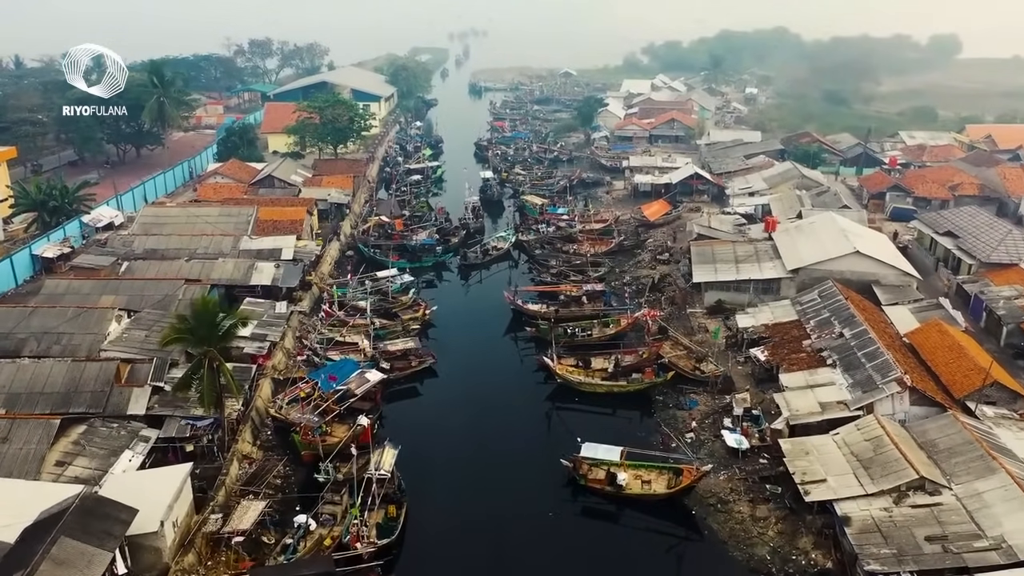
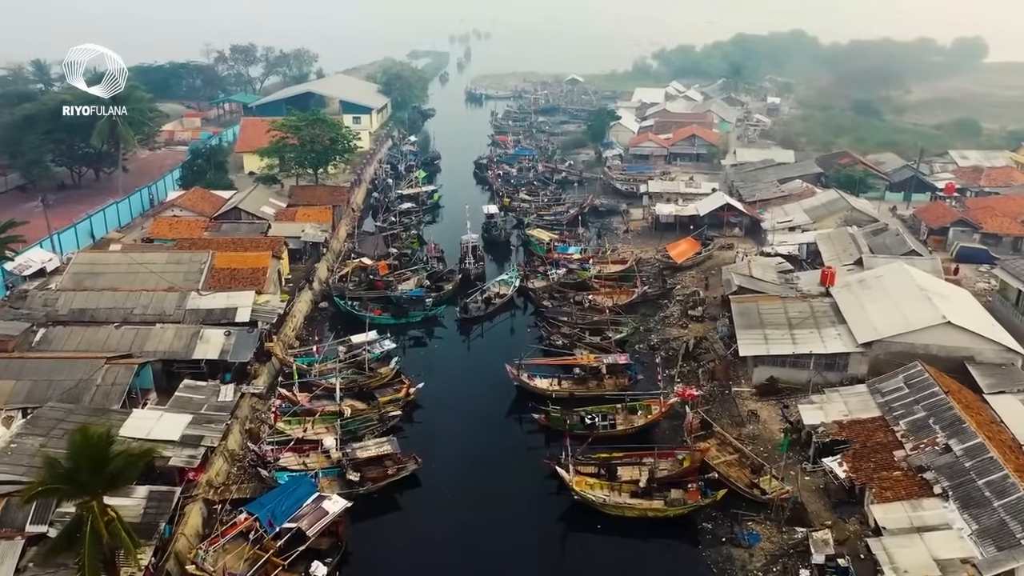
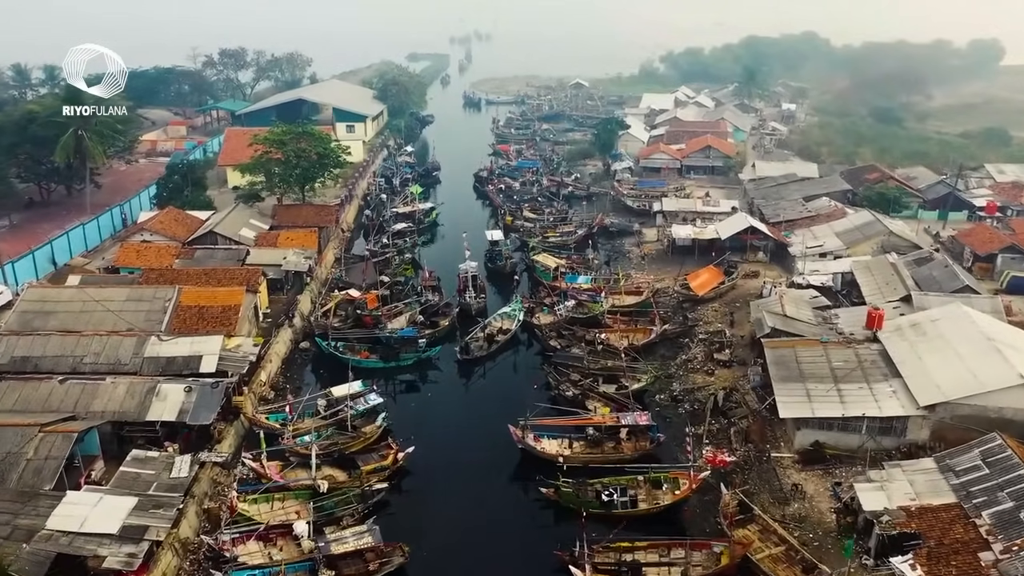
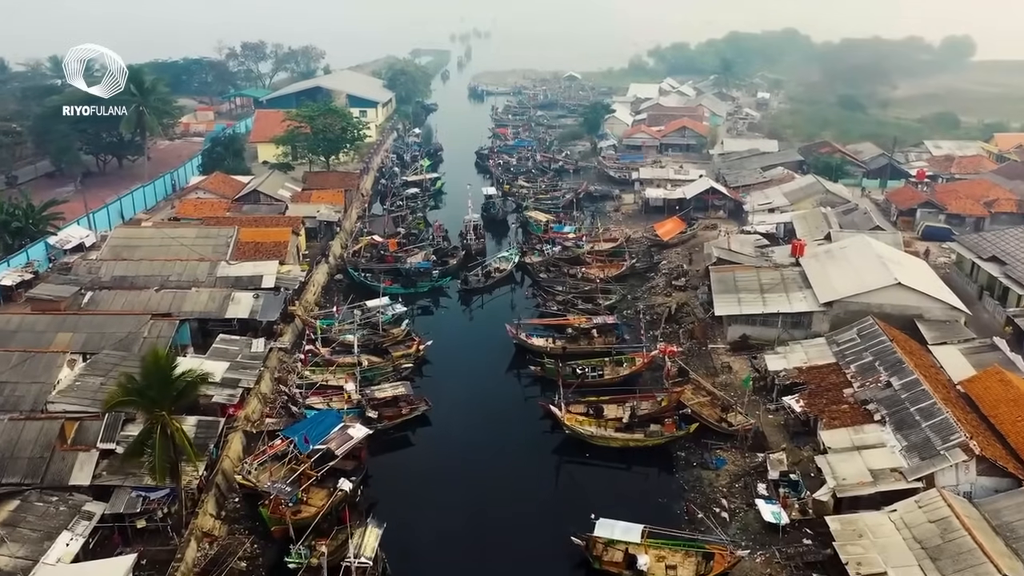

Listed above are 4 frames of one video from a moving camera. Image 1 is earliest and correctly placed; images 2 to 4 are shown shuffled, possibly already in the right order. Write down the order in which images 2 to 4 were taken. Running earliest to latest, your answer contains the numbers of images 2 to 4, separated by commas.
4, 2, 3
